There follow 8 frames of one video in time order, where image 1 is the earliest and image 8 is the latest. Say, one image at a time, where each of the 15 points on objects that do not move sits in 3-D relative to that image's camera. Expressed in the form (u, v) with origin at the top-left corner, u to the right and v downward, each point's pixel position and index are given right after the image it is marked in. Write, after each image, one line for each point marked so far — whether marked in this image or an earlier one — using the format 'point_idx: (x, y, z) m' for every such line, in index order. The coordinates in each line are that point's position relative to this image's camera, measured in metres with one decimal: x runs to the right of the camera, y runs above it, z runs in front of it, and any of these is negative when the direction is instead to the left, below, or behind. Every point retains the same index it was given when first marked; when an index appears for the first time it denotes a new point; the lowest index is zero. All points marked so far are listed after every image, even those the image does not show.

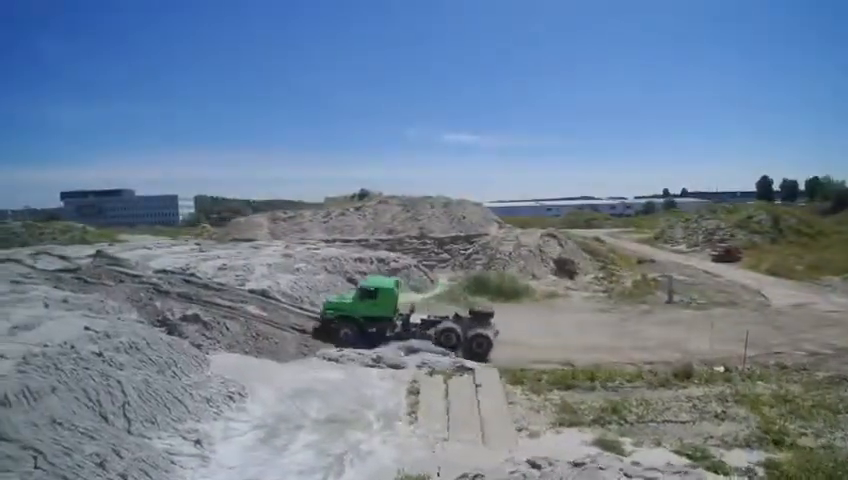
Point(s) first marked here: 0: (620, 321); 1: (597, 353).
0: (+5.9, -2.5, +18.2) m
1: (+4.2, -2.8, +14.9) m
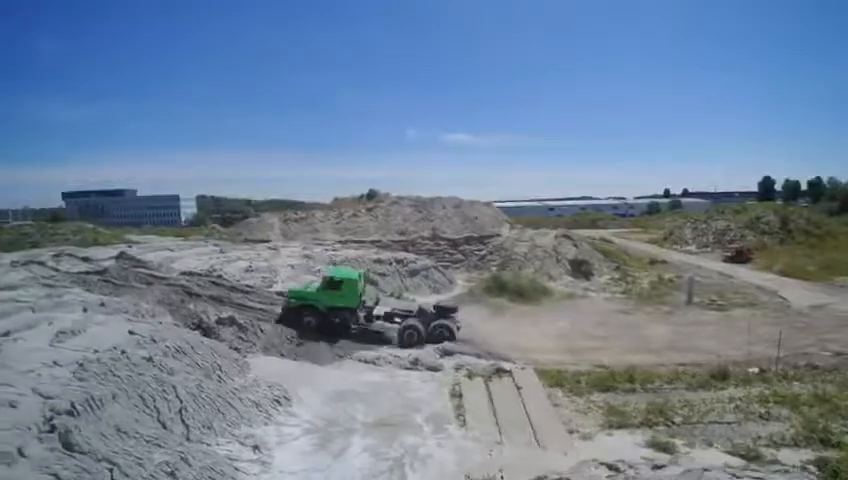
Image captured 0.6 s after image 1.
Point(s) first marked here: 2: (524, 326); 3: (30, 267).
0: (+6.6, -2.5, +18.3) m
1: (+5.0, -2.8, +15.0) m
2: (+2.8, -2.4, +17.5) m
3: (-10.8, -0.8, +16.8) m
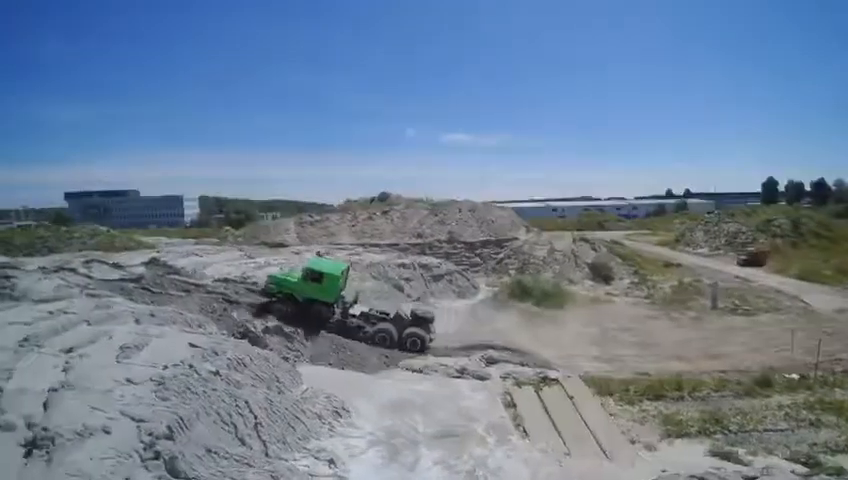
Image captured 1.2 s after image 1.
0: (+7.5, -2.7, +18.4) m
1: (+5.9, -3.0, +15.1) m
2: (+3.8, -2.6, +17.6) m
3: (-9.9, -0.9, +16.8) m
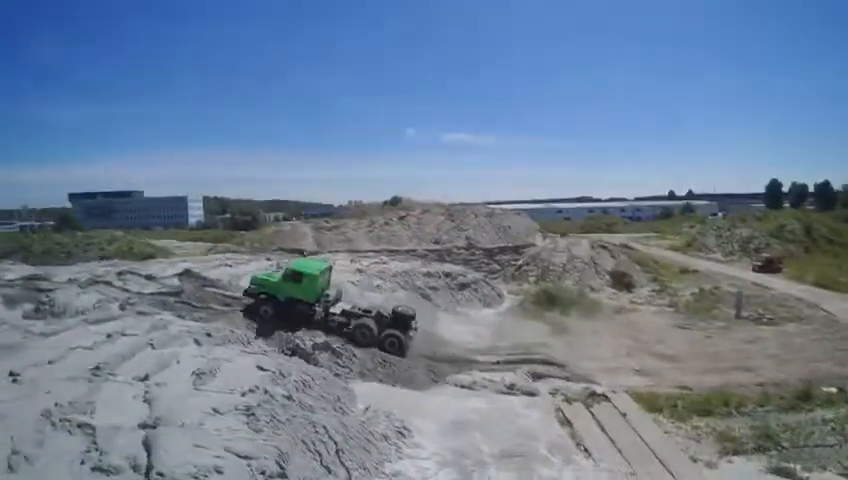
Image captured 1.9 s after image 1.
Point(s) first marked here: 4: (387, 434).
0: (+8.5, -3.0, +18.6) m
1: (+6.9, -3.4, +15.2) m
2: (+4.7, -3.0, +17.8) m
3: (-8.9, -1.3, +16.9) m
4: (-0.6, -3.1, +9.9) m
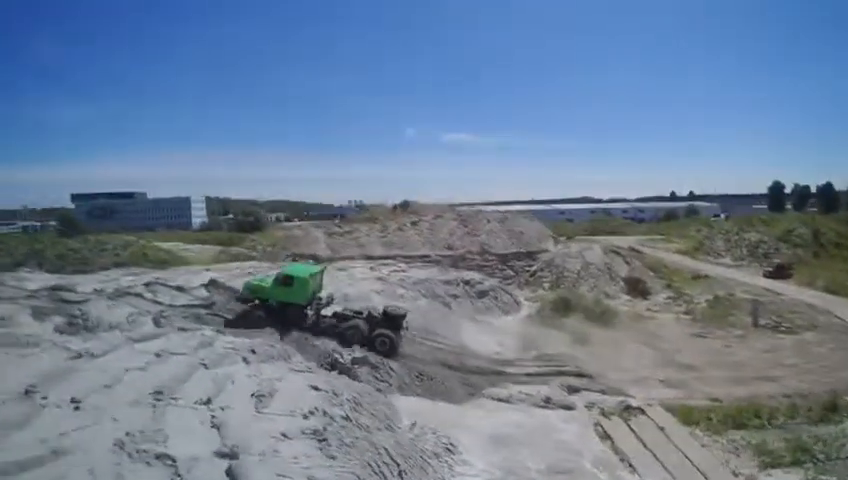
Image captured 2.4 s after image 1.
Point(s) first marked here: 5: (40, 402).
0: (+9.2, -3.3, +18.8) m
1: (+7.7, -3.7, +15.5) m
2: (+5.5, -3.3, +18.0) m
3: (-8.2, -1.6, +17.0) m
4: (+0.2, -3.5, +10.1) m
5: (-5.1, -2.2, +8.0) m
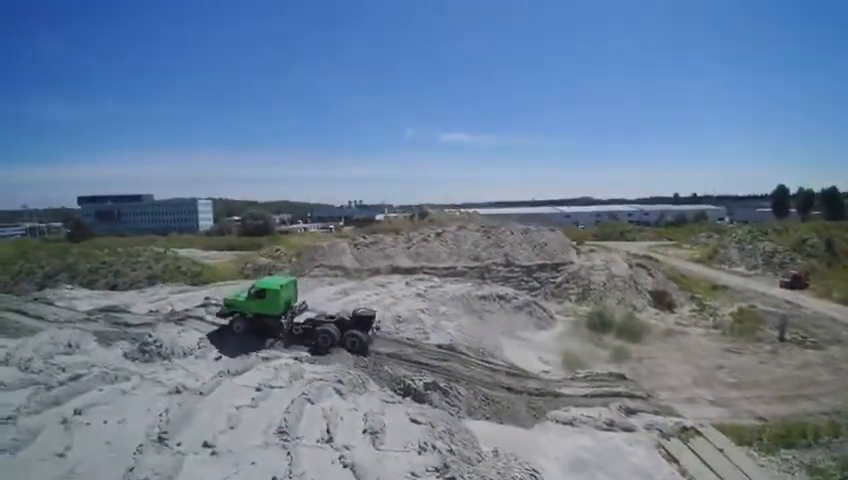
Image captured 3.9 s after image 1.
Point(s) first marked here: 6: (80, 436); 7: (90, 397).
0: (+10.7, -4.0, +19.7) m
1: (+9.2, -4.4, +16.3) m
2: (+7.0, -4.0, +18.8) m
3: (-6.7, -2.3, +17.6) m
4: (+1.8, -4.2, +10.8) m
5: (-3.5, -3.0, +8.6) m
6: (-5.1, -2.9, +9.0) m
7: (-6.0, -2.9, +10.9) m
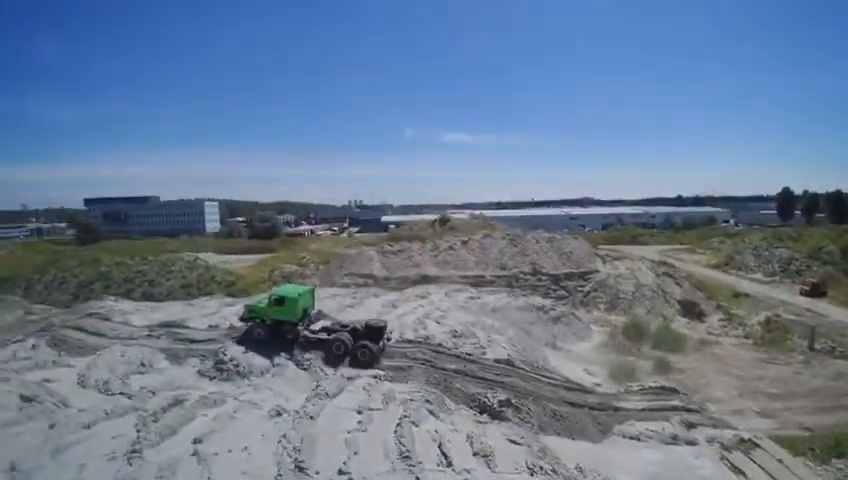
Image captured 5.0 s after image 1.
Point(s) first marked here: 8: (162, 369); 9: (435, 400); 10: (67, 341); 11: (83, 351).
0: (+12.4, -4.5, +20.5) m
1: (+10.9, -4.9, +17.1) m
2: (+8.7, -4.5, +19.5) m
3: (-5.0, -2.9, +18.2) m
4: (+3.6, -4.8, +11.5) m
5: (-1.7, -3.6, +9.2) m
6: (-3.3, -3.5, +9.6) m
7: (-4.2, -3.4, +11.5) m
8: (-7.1, -3.5, +16.7) m
9: (+0.2, -3.5, +13.5) m
10: (-11.2, -3.2, +19.2) m
11: (-10.3, -3.4, +18.6) m
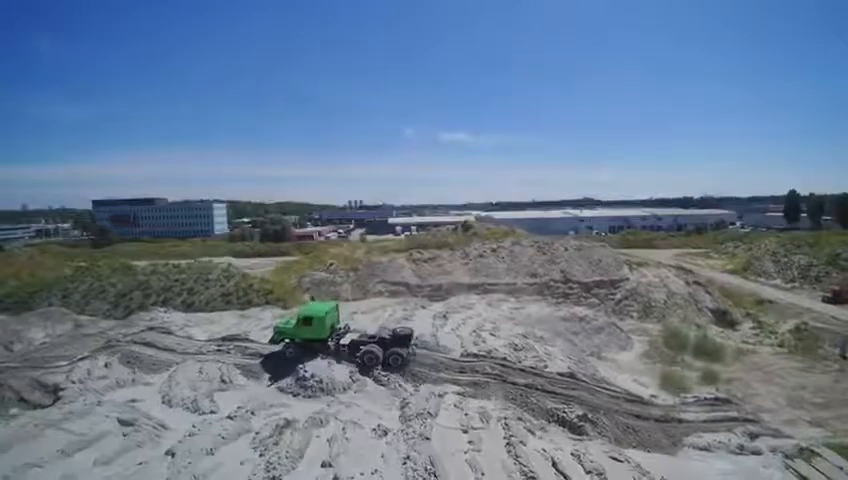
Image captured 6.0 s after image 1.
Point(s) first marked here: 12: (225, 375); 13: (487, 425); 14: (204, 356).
0: (+14.3, -5.0, +21.4) m
1: (+12.9, -5.4, +18.0) m
2: (+10.6, -5.0, +20.4) m
3: (-3.0, -3.4, +18.8) m
4: (+5.7, -5.4, +12.3) m
5: (+0.4, -4.2, +9.9) m
6: (-1.2, -4.1, +10.3) m
7: (-2.1, -4.0, +12.2) m
8: (-5.1, -4.1, +17.3) m
9: (+2.3, -4.1, +14.2) m
10: (-9.2, -3.7, +19.8) m
11: (-8.4, -3.9, +19.1) m
12: (-5.8, -3.9, +17.8) m
13: (+1.2, -3.9, +13.0) m
14: (-7.1, -3.6, +19.7) m
